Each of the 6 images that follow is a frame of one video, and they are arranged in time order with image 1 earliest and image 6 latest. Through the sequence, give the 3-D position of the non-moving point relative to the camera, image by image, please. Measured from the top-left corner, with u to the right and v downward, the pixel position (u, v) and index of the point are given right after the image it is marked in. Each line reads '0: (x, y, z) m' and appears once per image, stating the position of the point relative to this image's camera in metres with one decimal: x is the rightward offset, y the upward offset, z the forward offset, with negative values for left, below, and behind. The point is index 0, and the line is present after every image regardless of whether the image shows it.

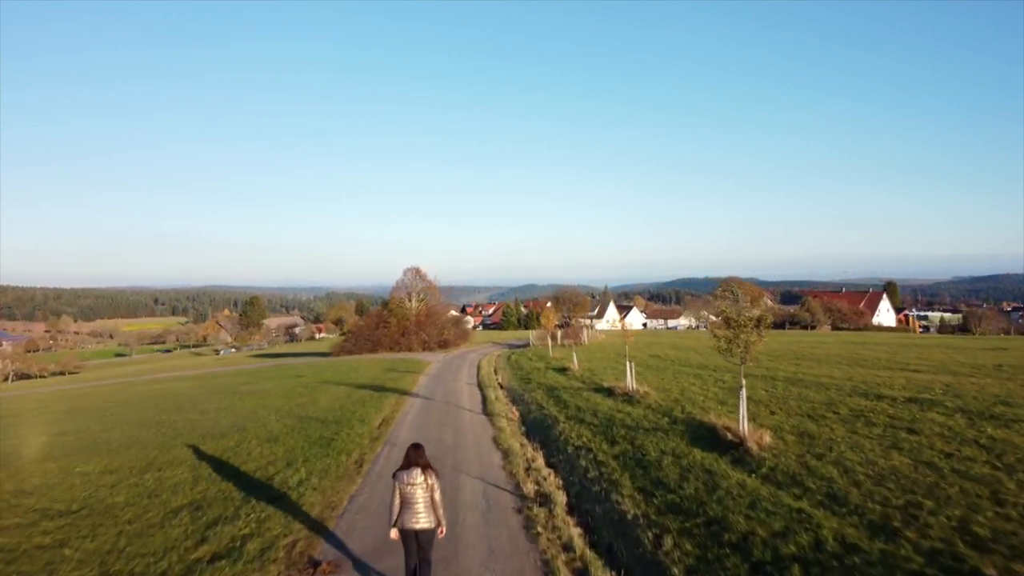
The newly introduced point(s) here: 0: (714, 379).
0: (+4.2, -1.9, +11.9) m
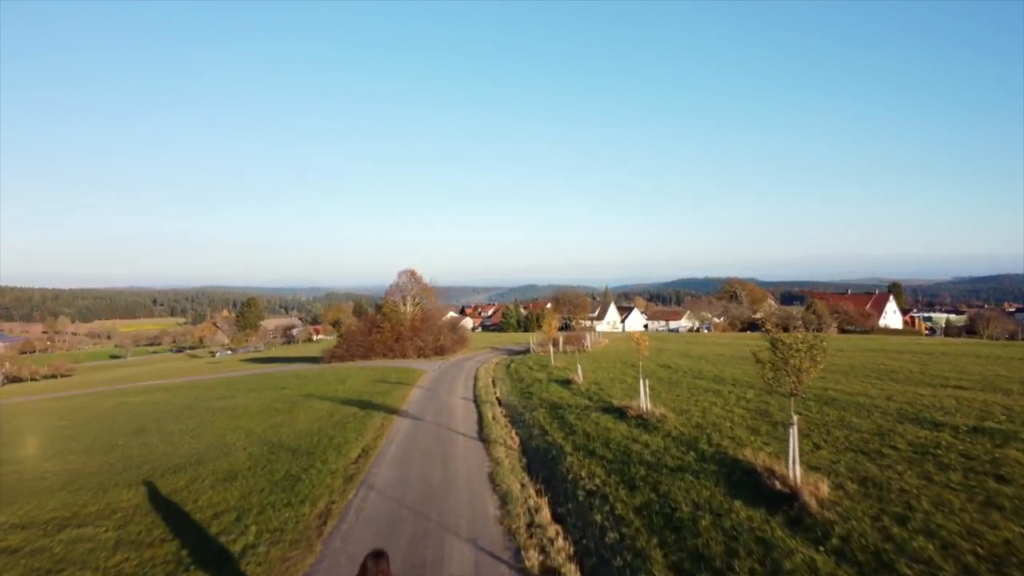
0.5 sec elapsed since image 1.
0: (+4.2, -2.1, +10.7) m
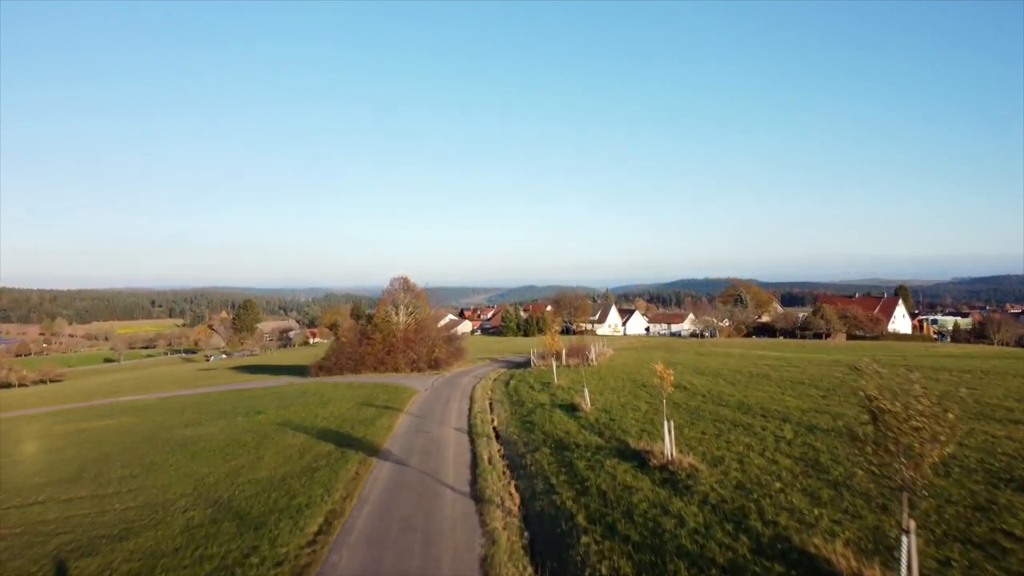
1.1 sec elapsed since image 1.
0: (+4.2, -2.4, +9.1) m
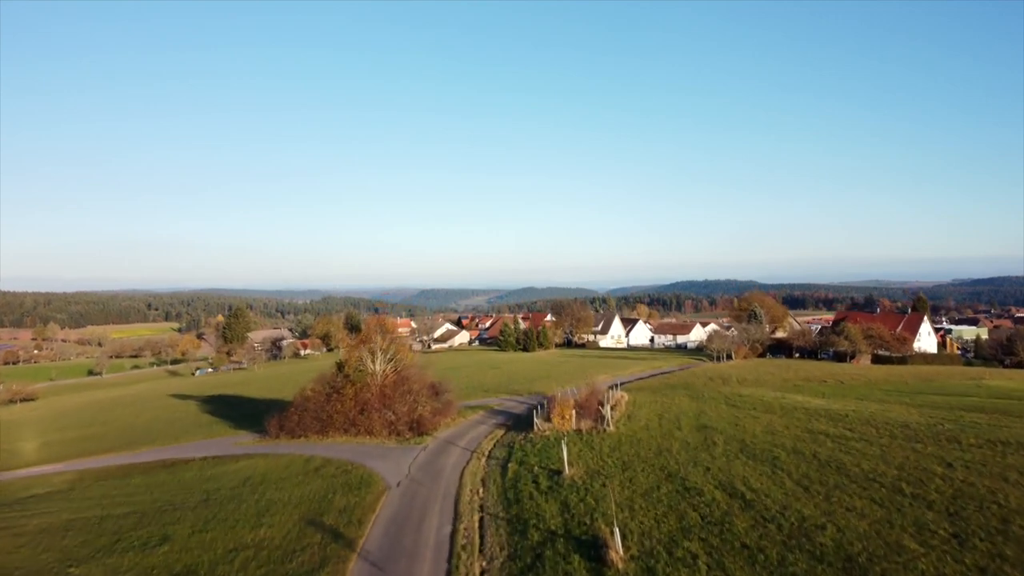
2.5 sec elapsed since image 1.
0: (+4.2, -3.9, +5.2) m
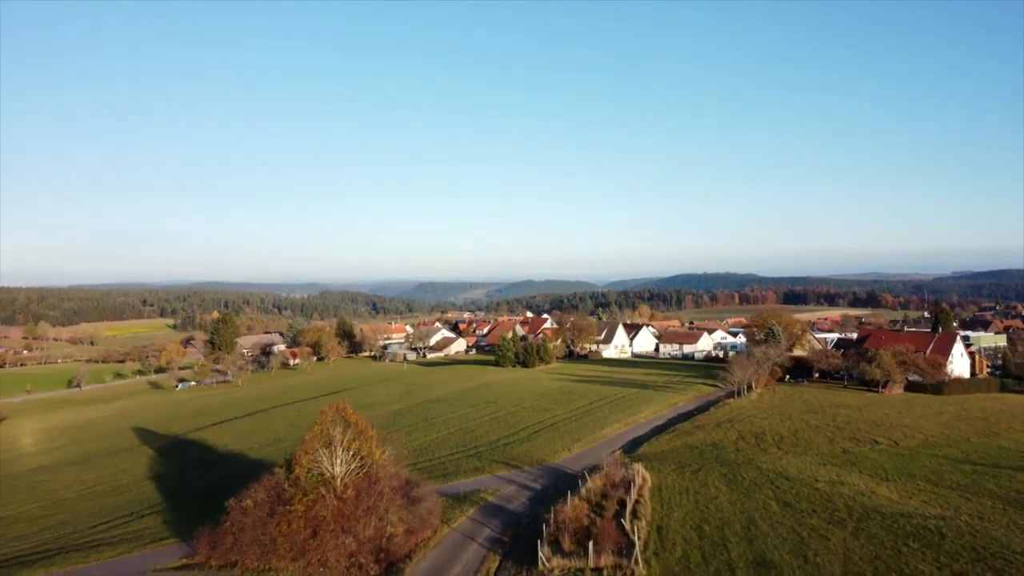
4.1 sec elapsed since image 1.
0: (+4.1, -6.3, +0.7) m
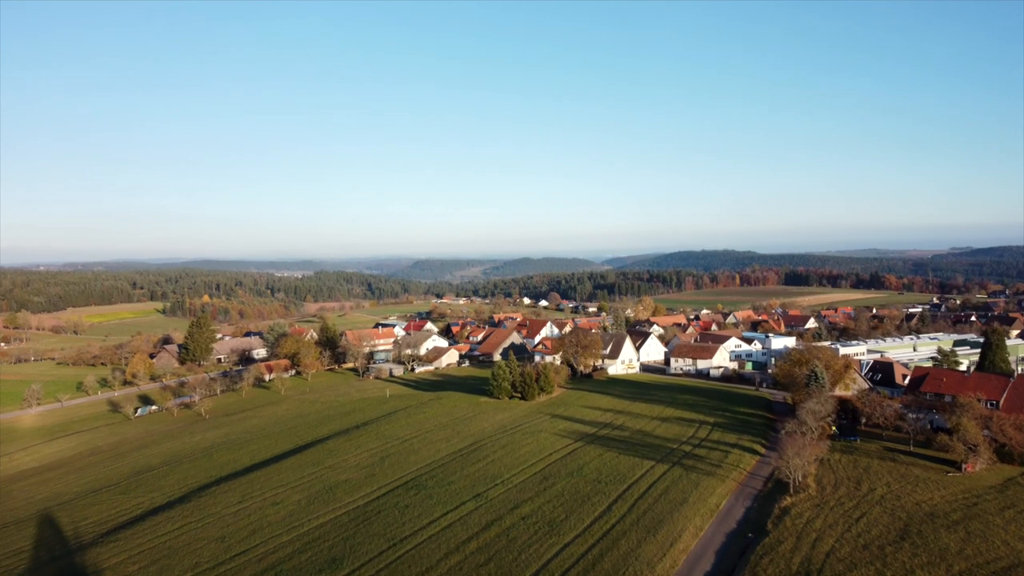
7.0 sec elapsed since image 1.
0: (+4.1, -11.7, -8.0) m
